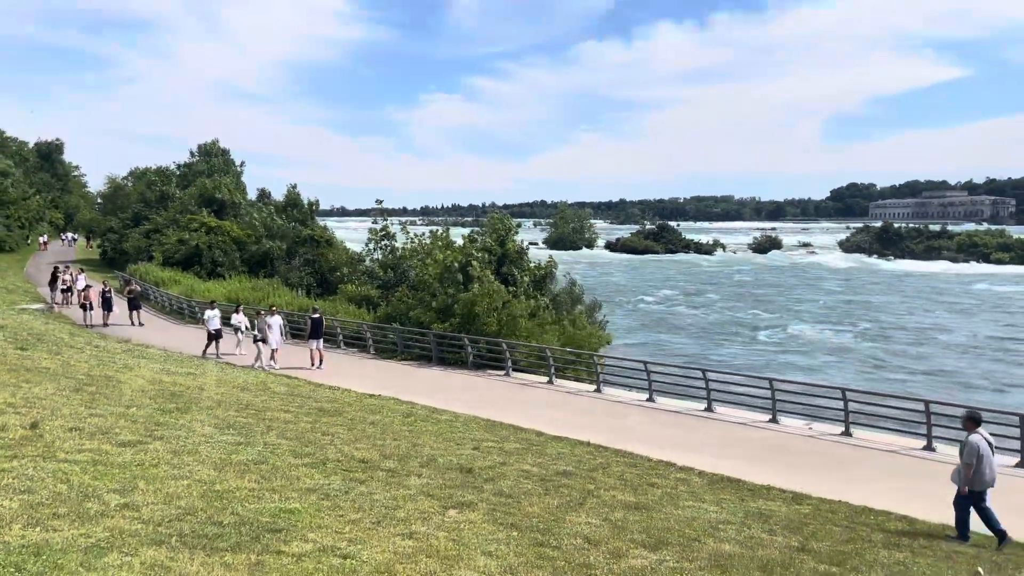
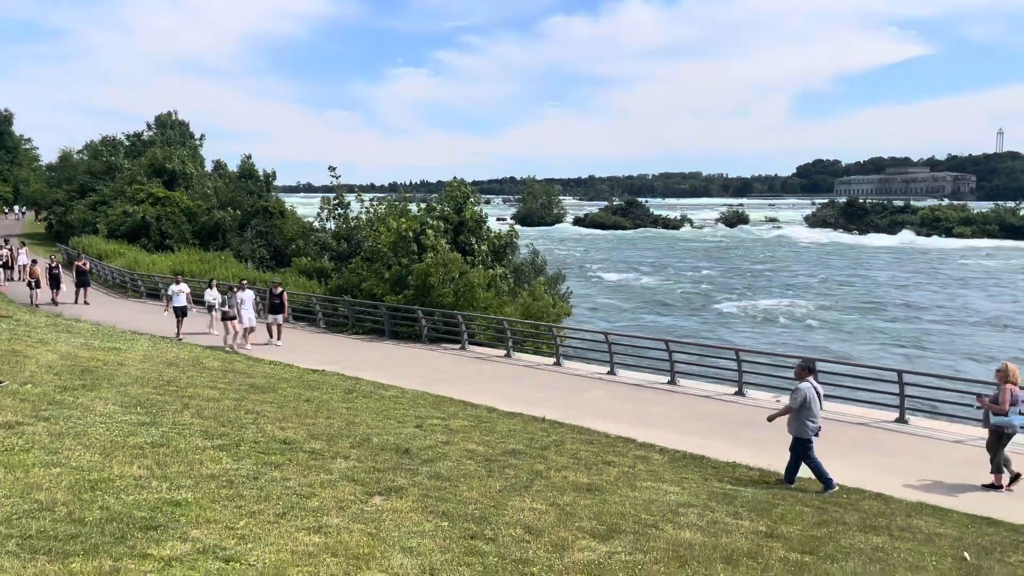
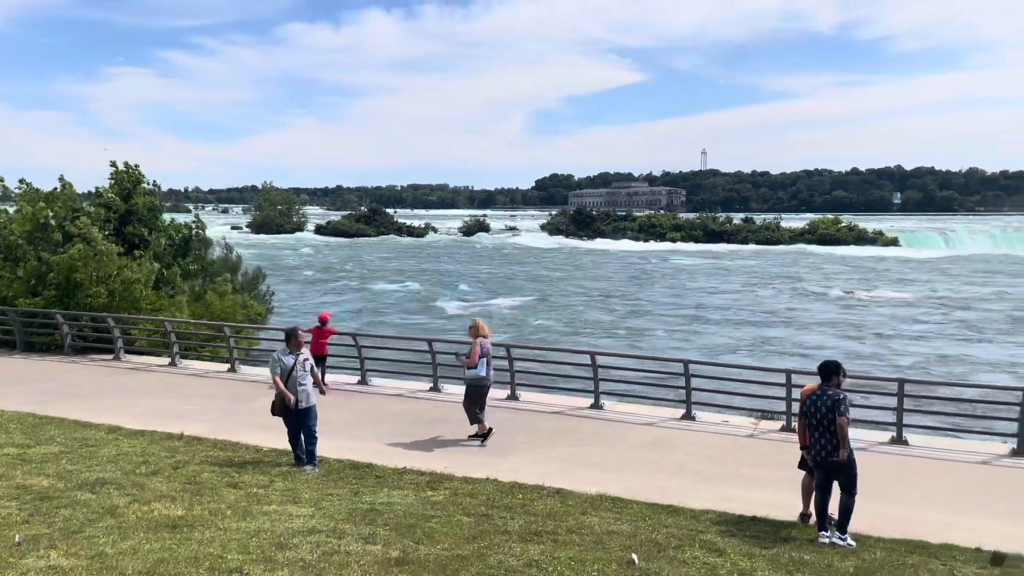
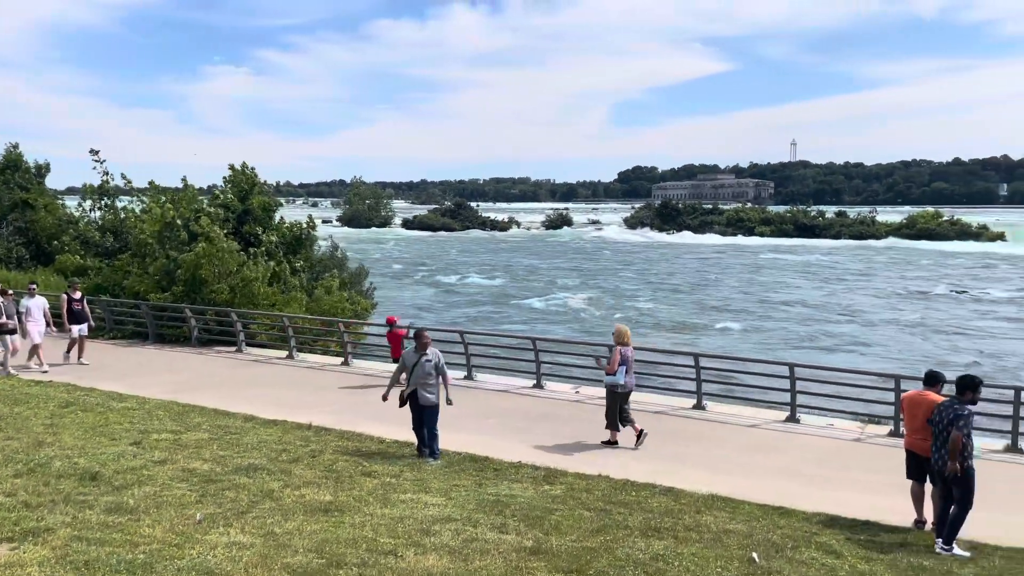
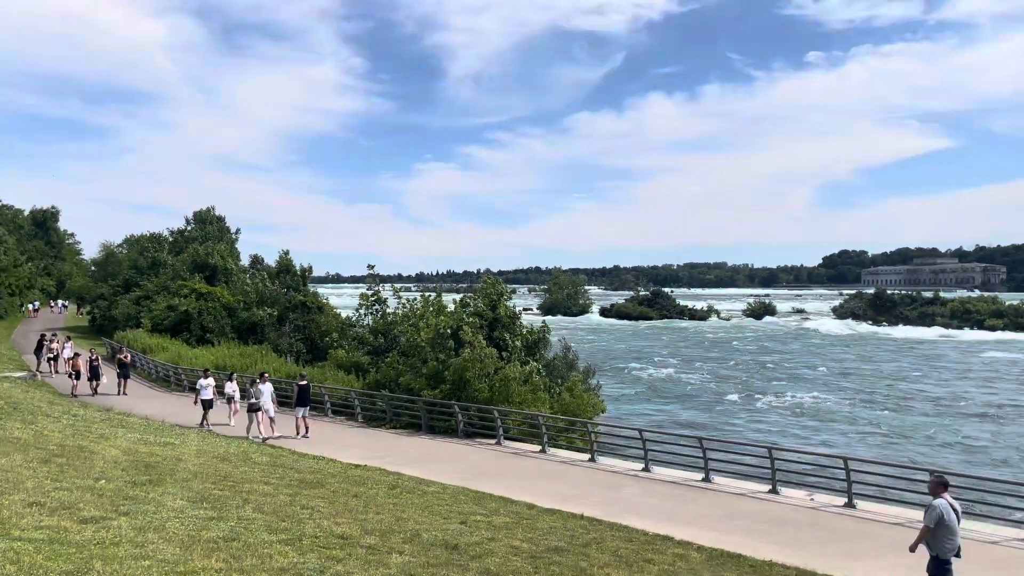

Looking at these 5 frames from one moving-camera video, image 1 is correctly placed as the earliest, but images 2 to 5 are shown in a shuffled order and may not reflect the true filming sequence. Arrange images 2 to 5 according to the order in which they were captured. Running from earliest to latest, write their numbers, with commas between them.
5, 2, 4, 3
